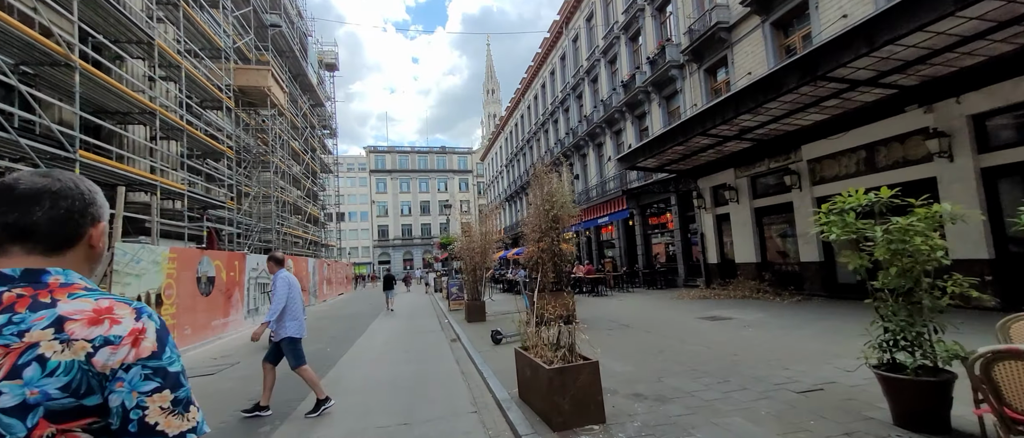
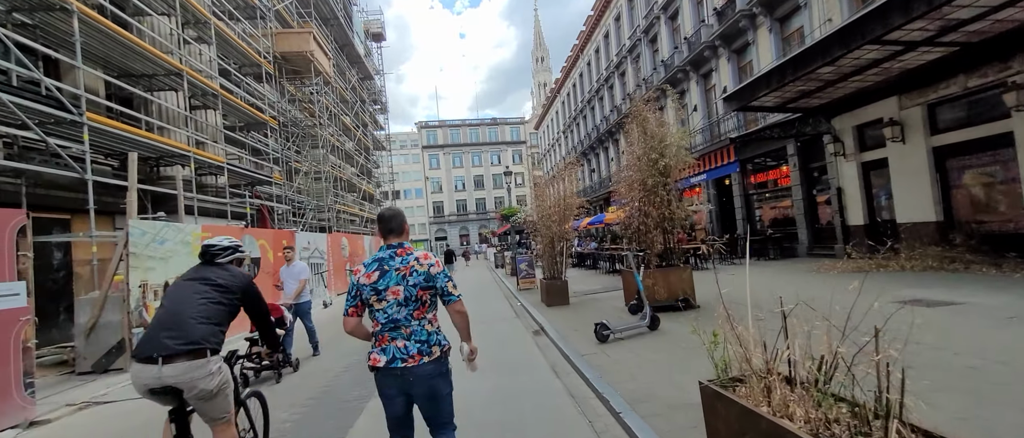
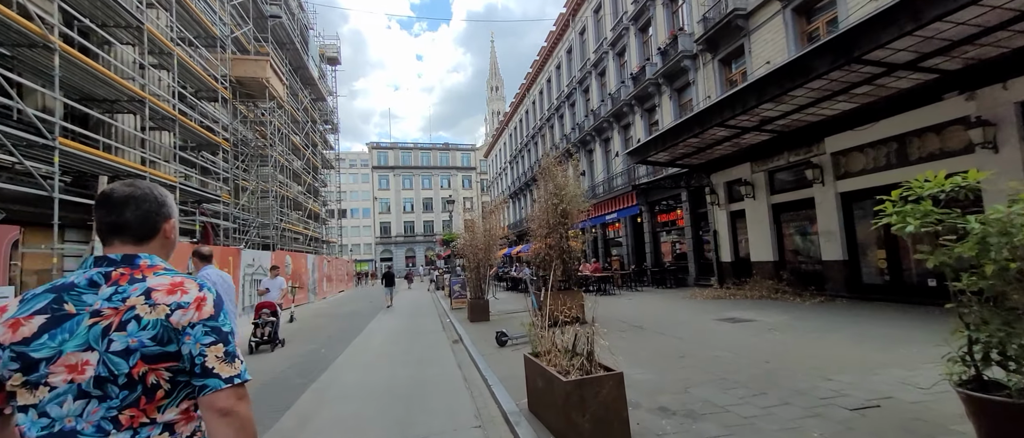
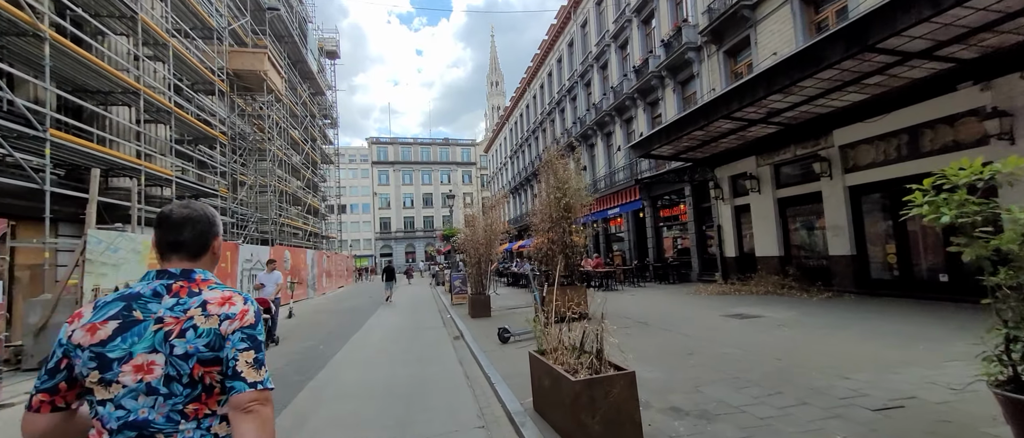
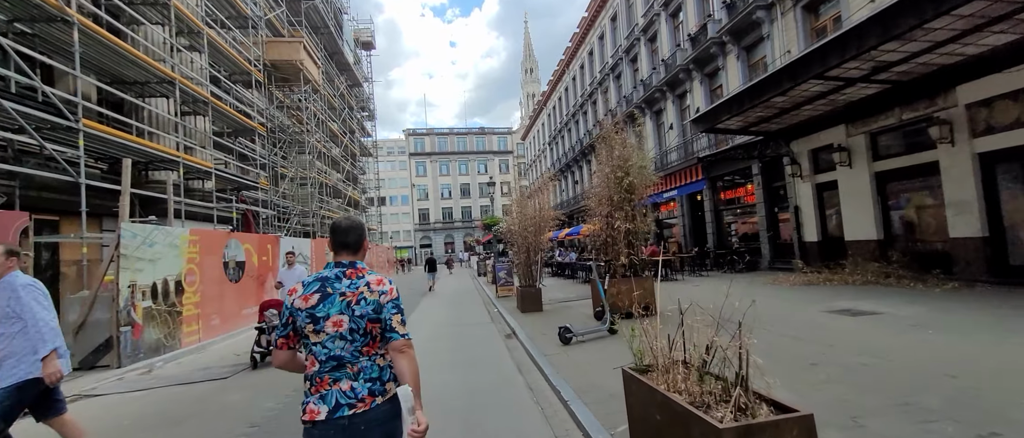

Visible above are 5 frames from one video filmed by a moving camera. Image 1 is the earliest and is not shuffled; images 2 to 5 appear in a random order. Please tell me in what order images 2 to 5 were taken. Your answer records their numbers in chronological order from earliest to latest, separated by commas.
3, 4, 5, 2
